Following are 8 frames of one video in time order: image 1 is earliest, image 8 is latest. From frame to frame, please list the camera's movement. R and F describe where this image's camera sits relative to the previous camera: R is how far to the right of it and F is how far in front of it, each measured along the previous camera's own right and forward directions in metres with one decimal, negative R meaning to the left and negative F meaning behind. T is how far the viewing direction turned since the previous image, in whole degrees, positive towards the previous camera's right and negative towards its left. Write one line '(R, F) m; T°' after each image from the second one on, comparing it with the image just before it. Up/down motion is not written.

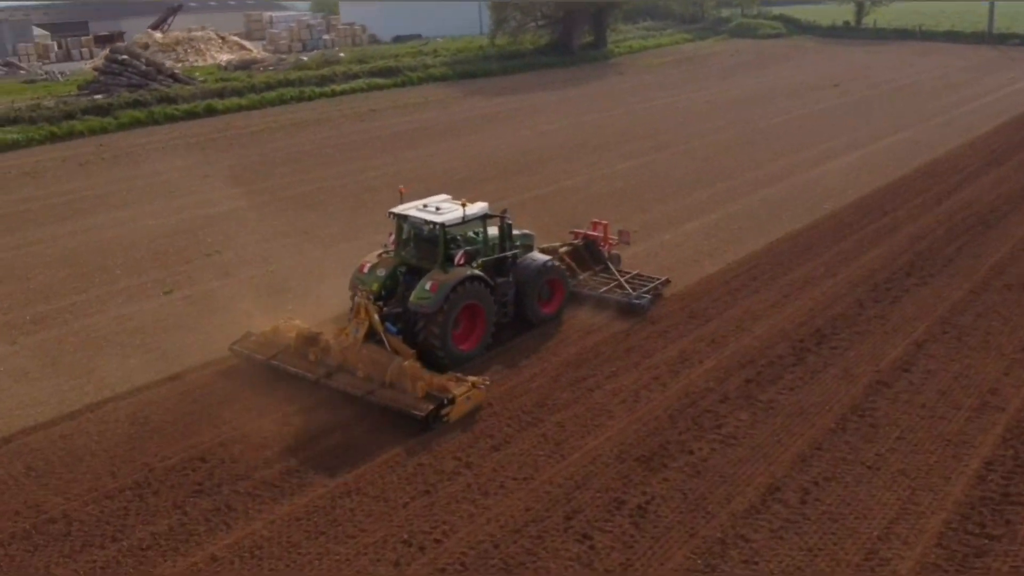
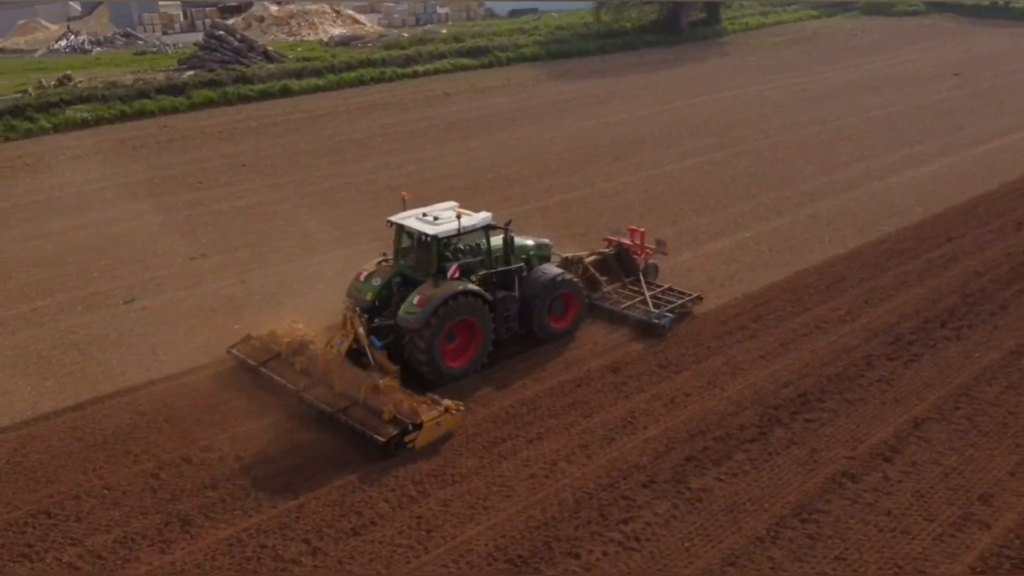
(+2.3, +1.6) m; -8°
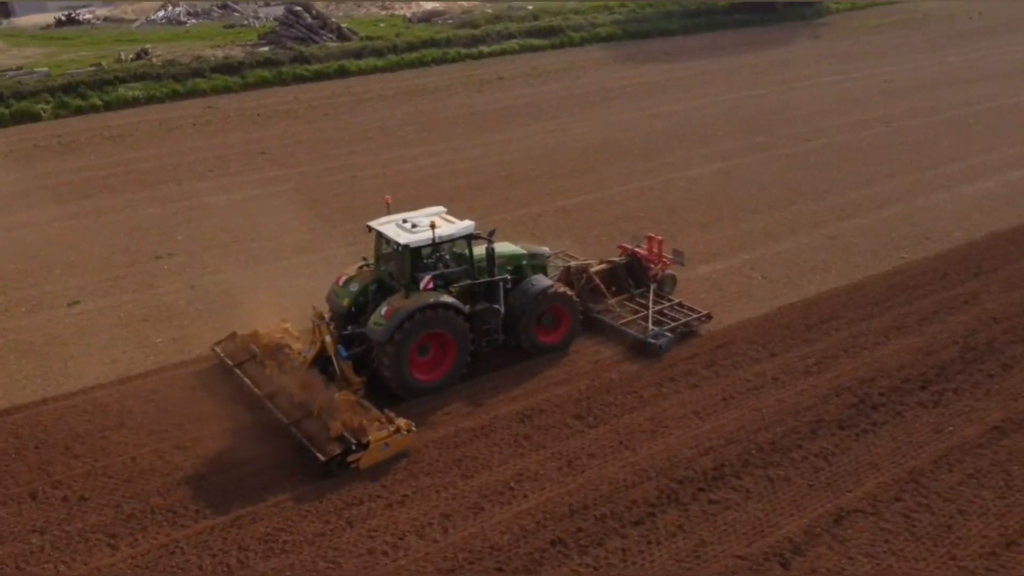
(+2.4, +1.3) m; -7°
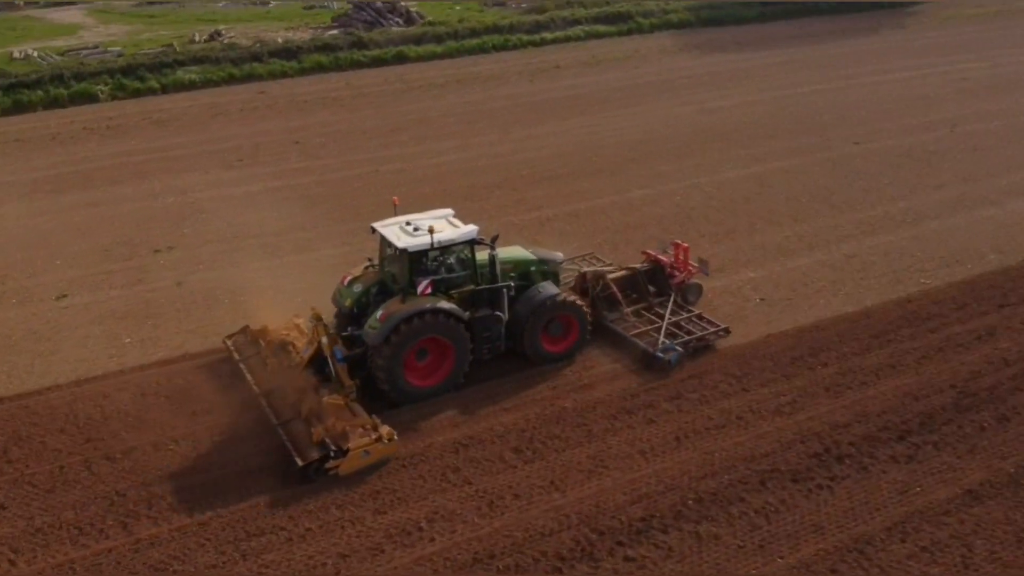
(+1.6, +0.6) m; -6°
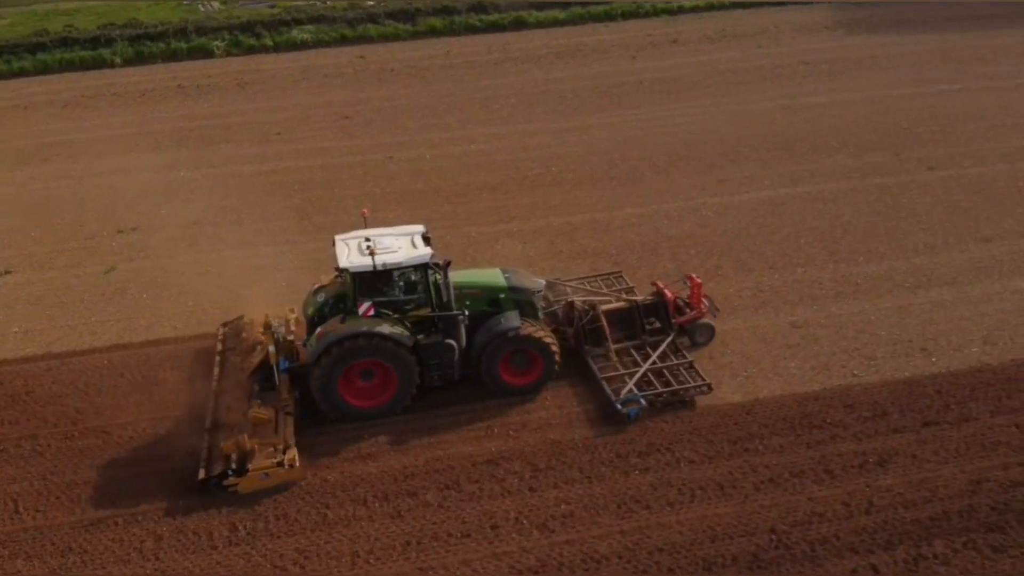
(+4.5, +1.8) m; -15°
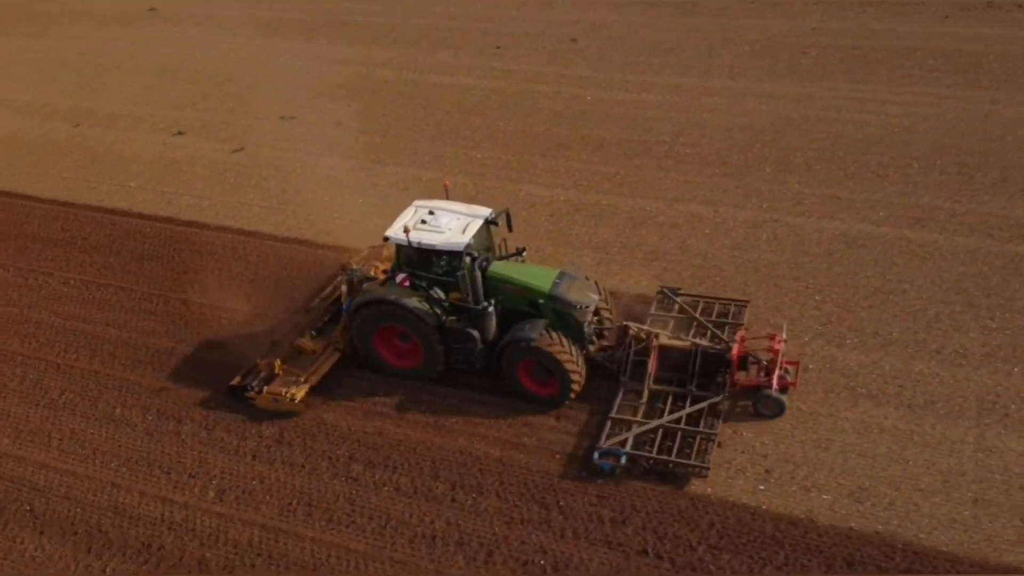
(+6.6, +2.1) m; -28°
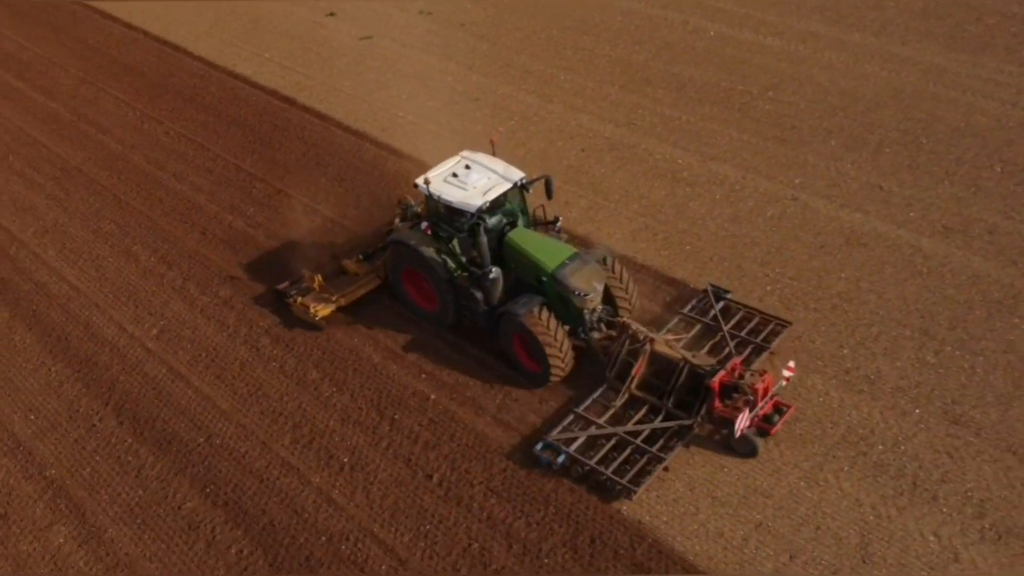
(+4.3, +0.2) m; -18°
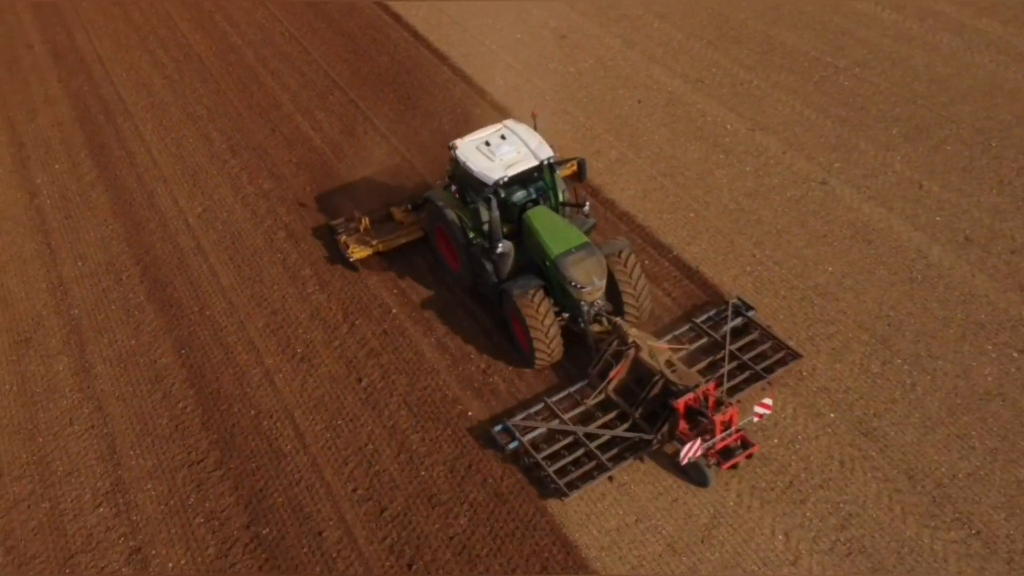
(+2.8, -0.3) m; -13°
